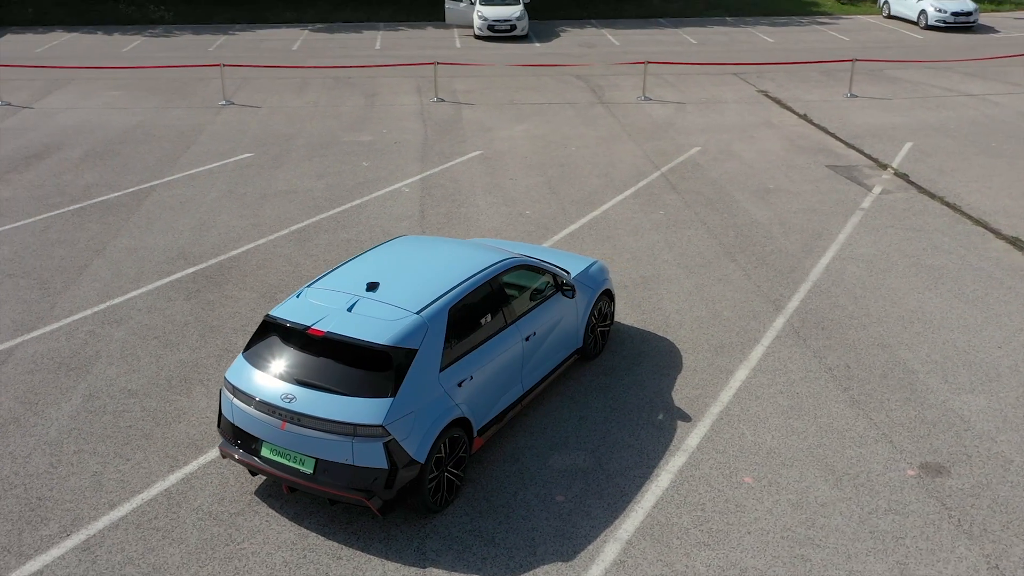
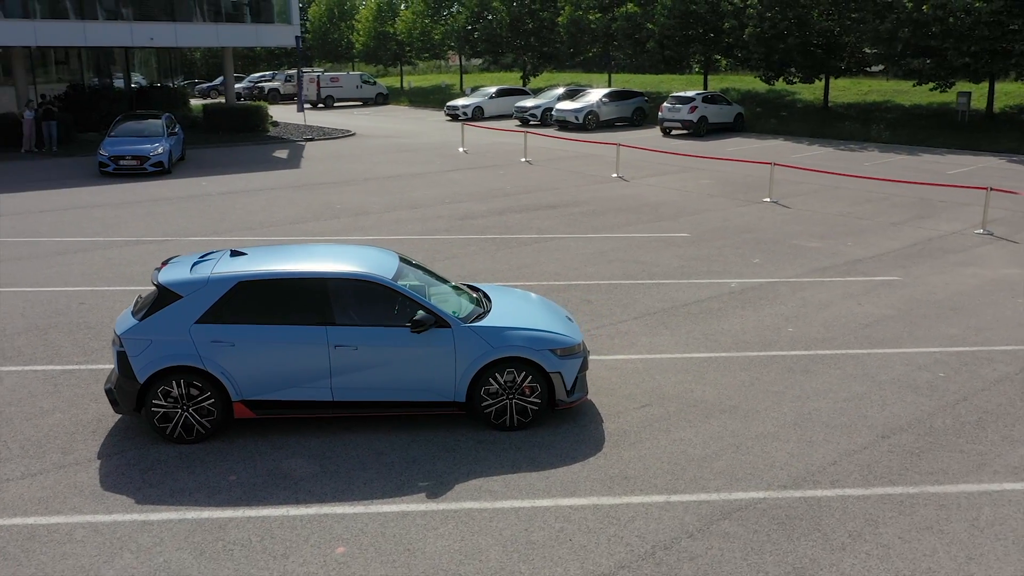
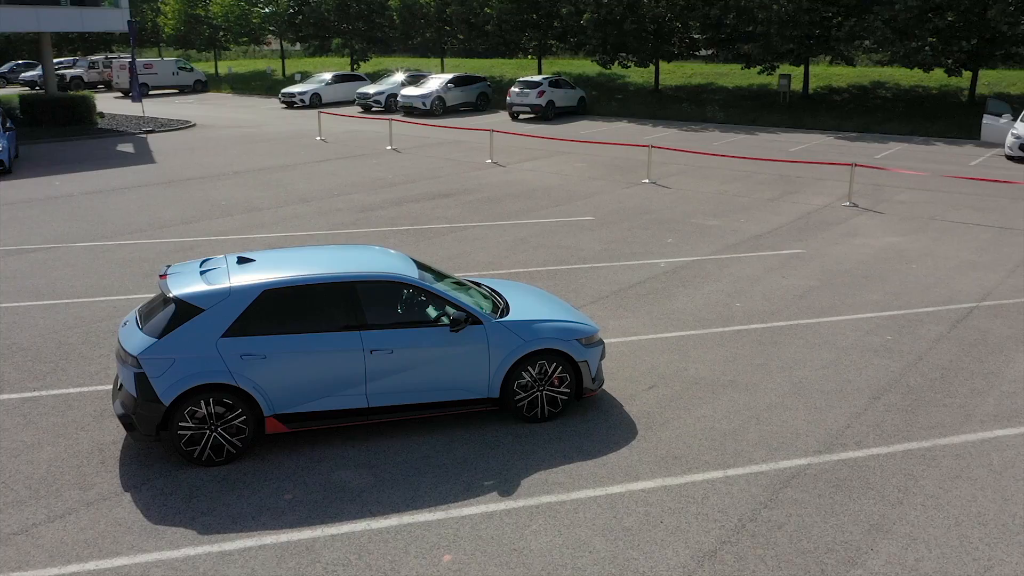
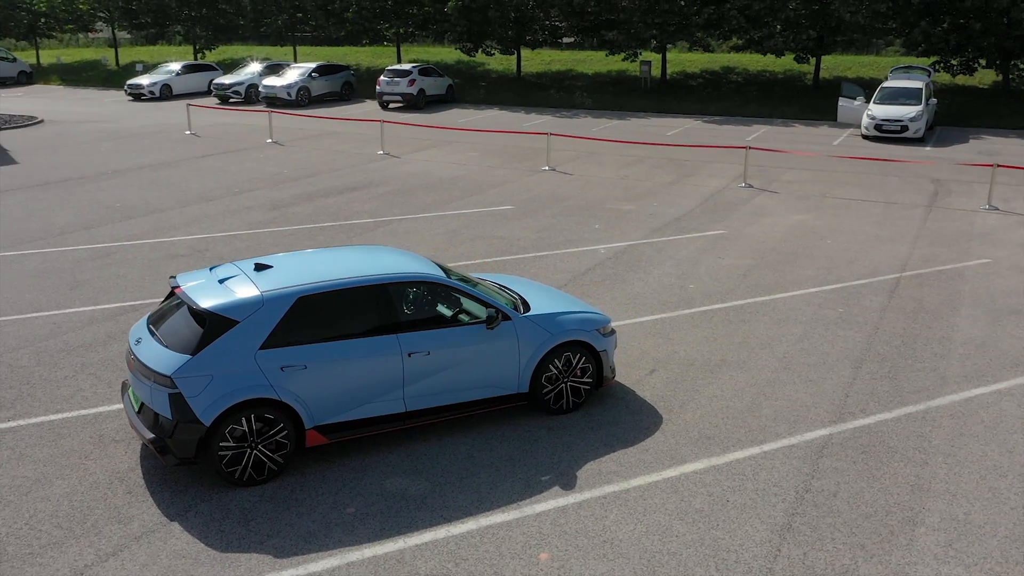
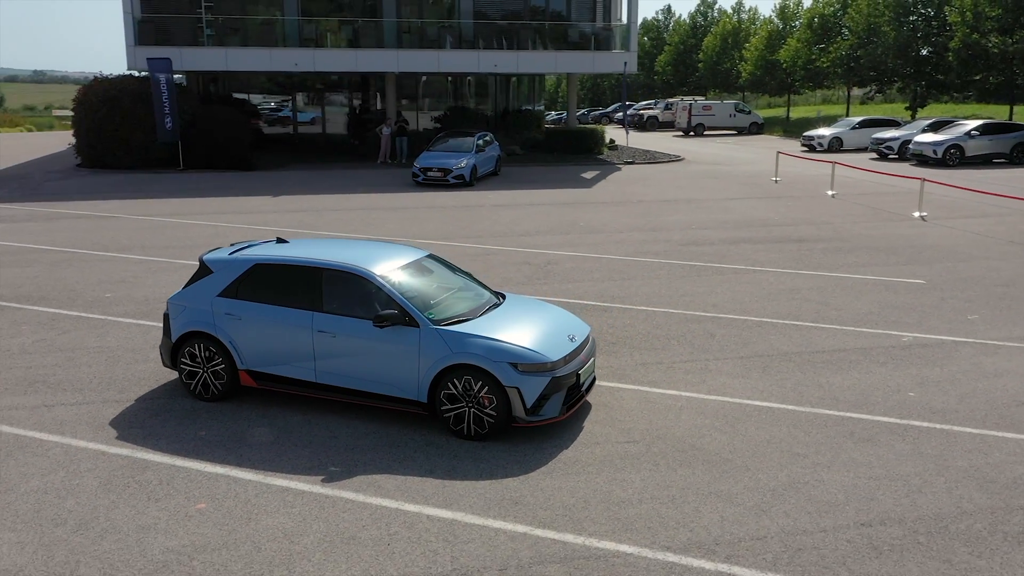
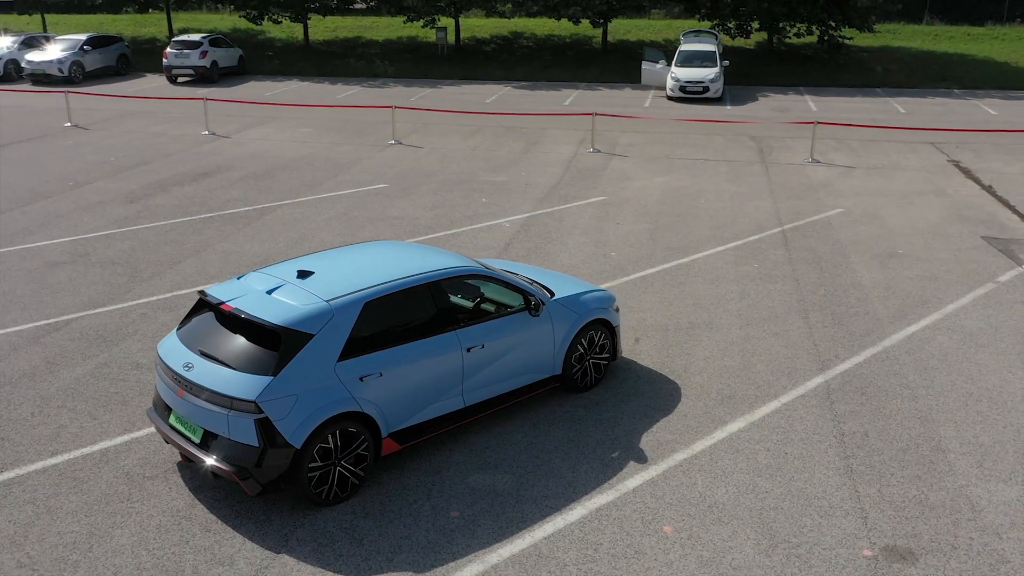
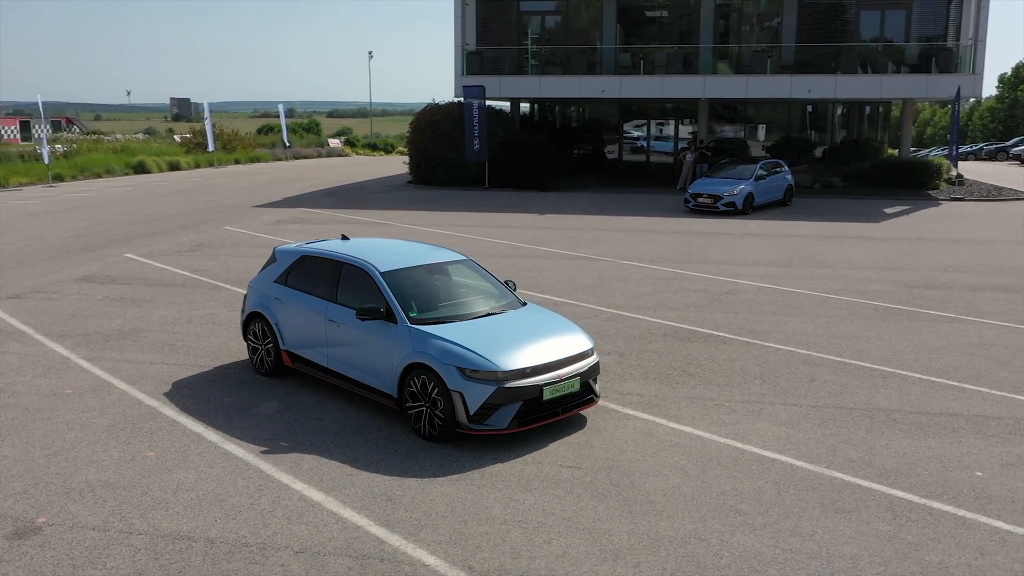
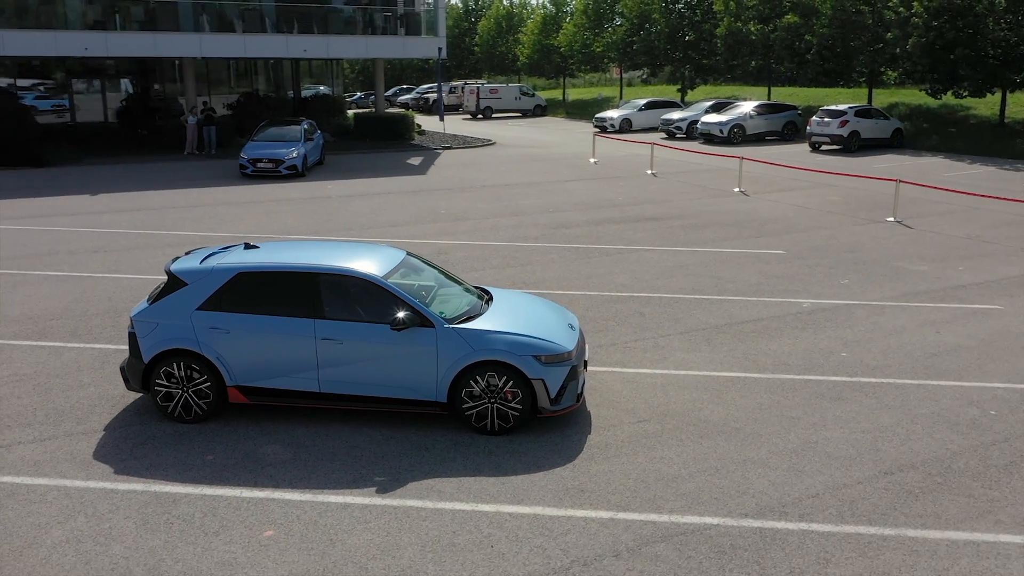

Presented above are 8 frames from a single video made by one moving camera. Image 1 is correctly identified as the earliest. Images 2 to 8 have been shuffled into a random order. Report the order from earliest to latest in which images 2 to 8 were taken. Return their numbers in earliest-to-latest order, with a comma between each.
6, 4, 3, 2, 8, 5, 7
